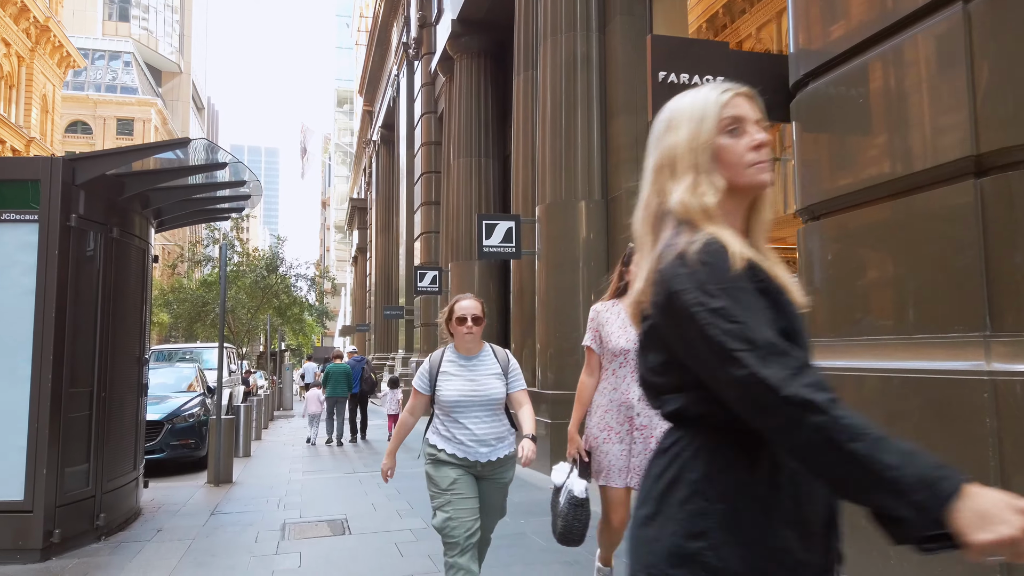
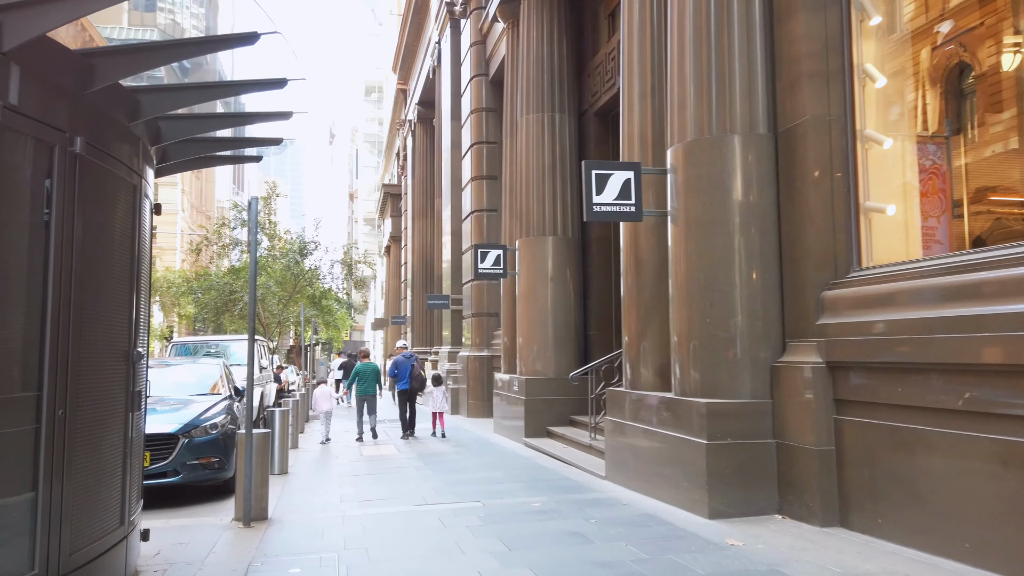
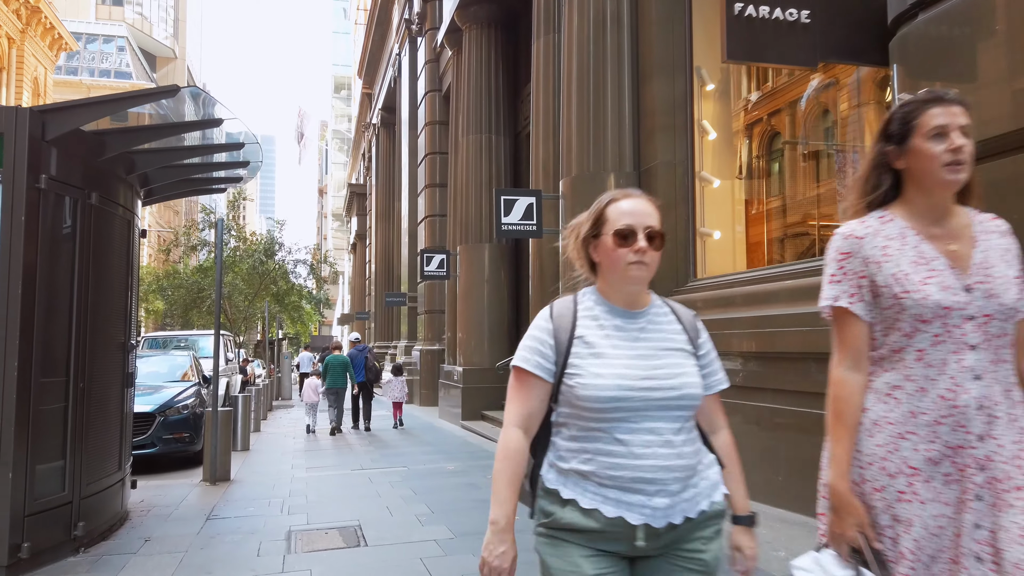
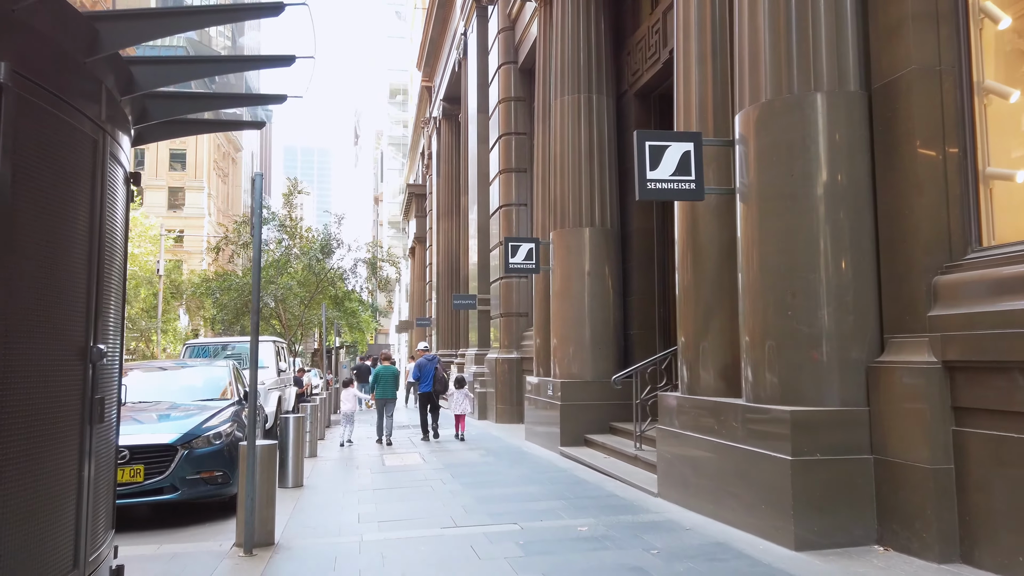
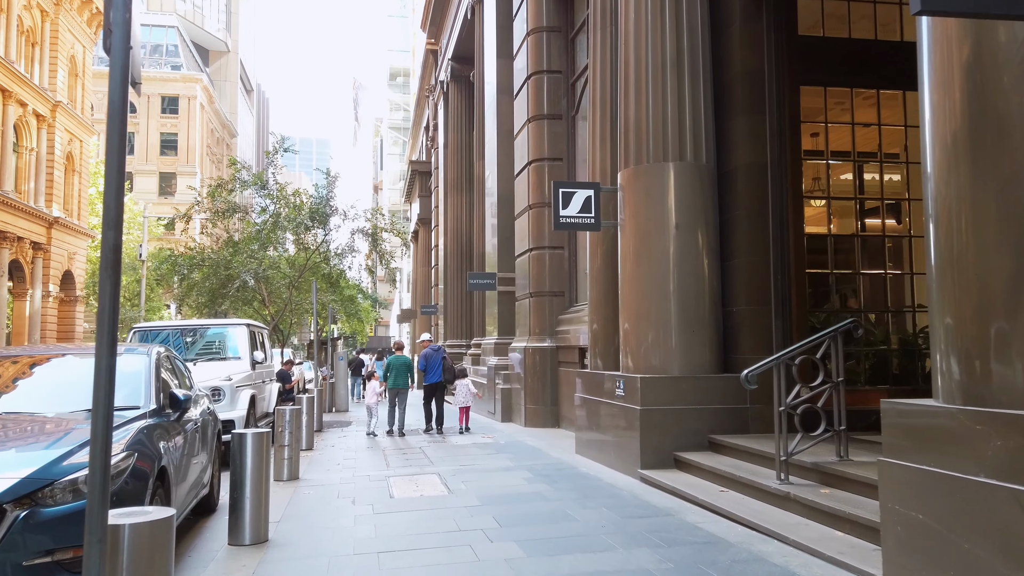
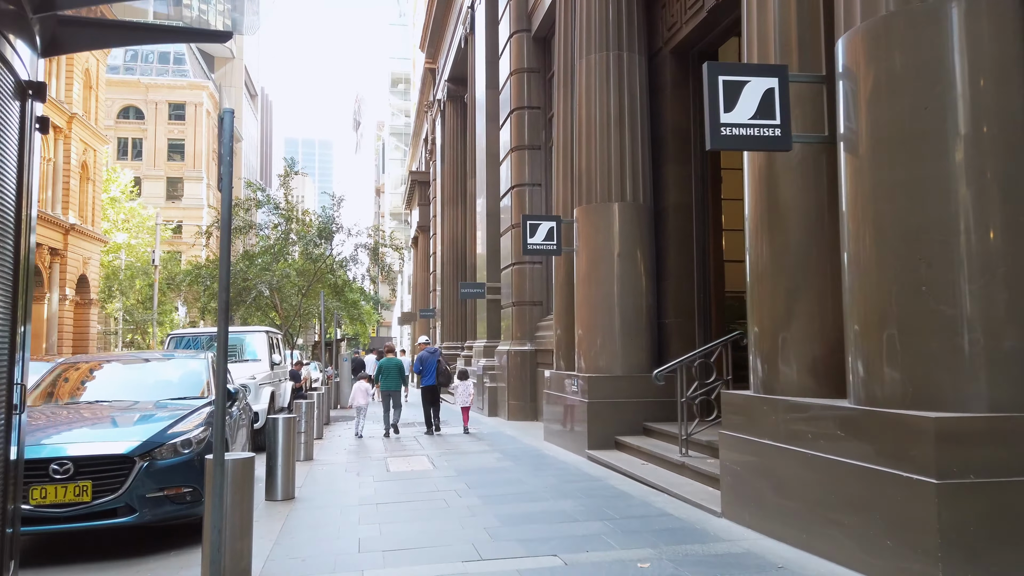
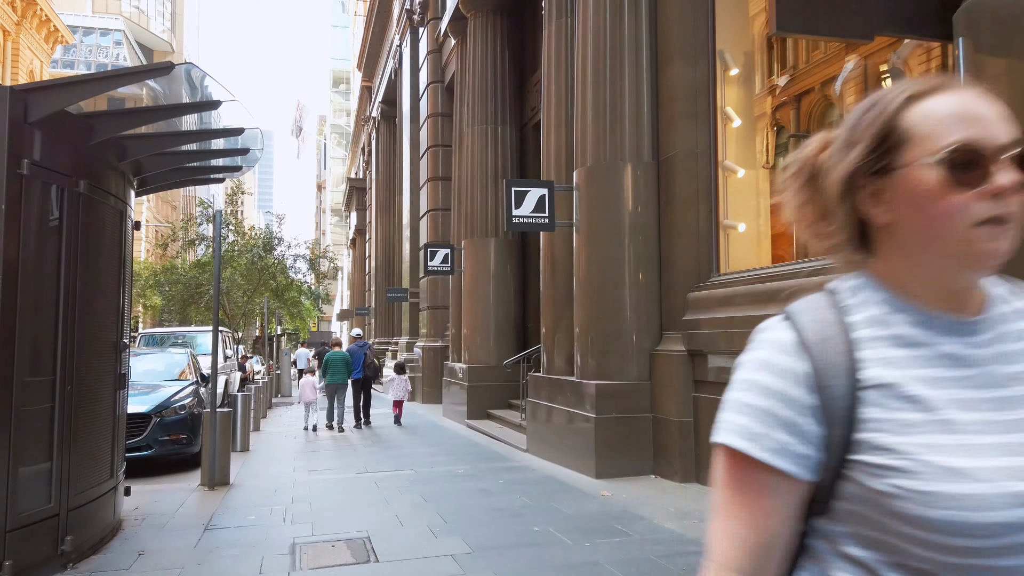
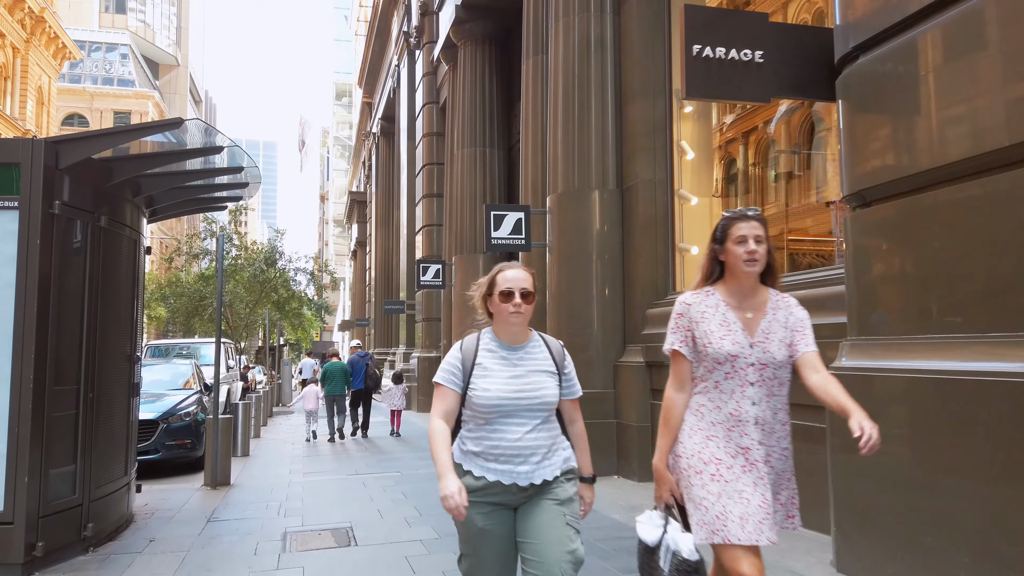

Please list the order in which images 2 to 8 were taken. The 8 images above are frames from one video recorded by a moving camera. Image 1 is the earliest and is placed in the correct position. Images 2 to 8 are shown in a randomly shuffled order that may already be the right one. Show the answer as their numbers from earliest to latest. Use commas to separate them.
8, 3, 7, 2, 4, 6, 5
